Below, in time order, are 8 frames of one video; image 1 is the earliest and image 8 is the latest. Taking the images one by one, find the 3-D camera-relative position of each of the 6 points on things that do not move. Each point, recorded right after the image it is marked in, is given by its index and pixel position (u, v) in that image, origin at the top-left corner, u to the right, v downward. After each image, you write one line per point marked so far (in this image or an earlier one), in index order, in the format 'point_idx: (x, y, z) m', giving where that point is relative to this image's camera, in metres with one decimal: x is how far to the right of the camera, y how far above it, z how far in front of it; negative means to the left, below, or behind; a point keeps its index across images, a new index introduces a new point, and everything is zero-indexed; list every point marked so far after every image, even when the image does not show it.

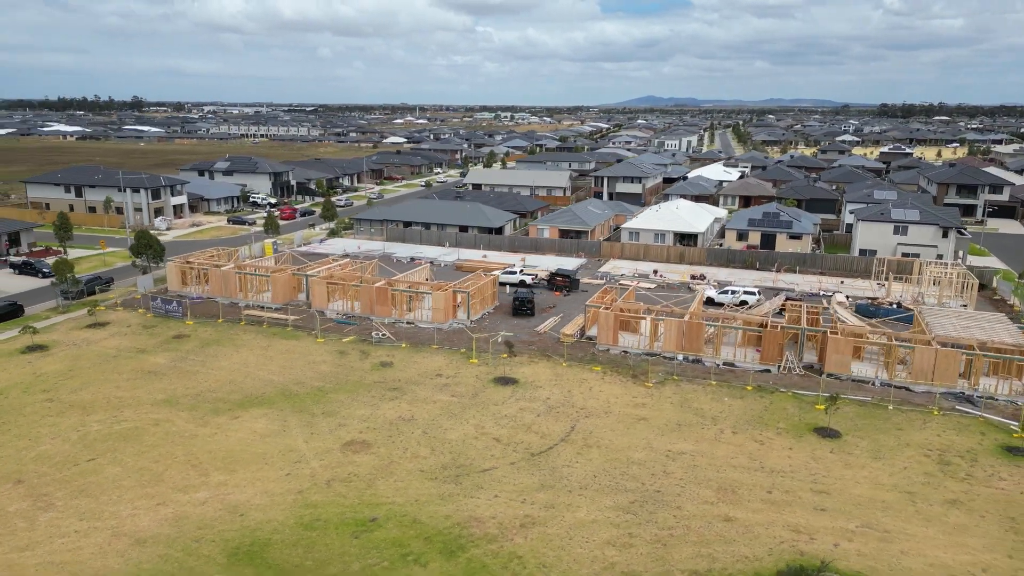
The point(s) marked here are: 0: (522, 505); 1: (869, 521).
0: (+0.2, -5.7, +19.3) m
1: (+9.0, -5.9, +18.7) m
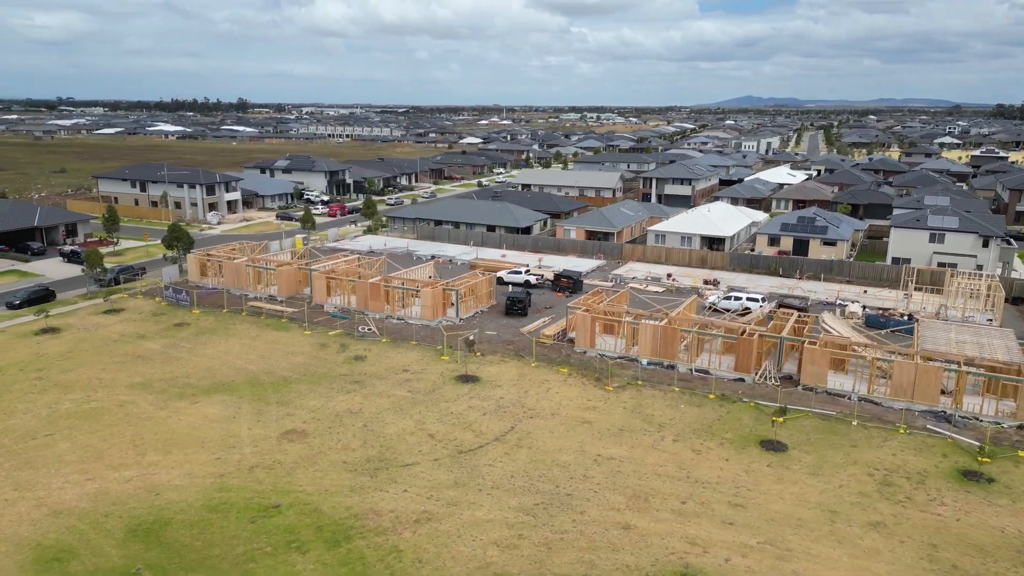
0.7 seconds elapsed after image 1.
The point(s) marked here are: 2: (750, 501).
0: (-2.3, -5.6, +19.5) m
1: (+6.3, -6.0, +17.9) m
2: (+6.2, -5.6, +19.5) m
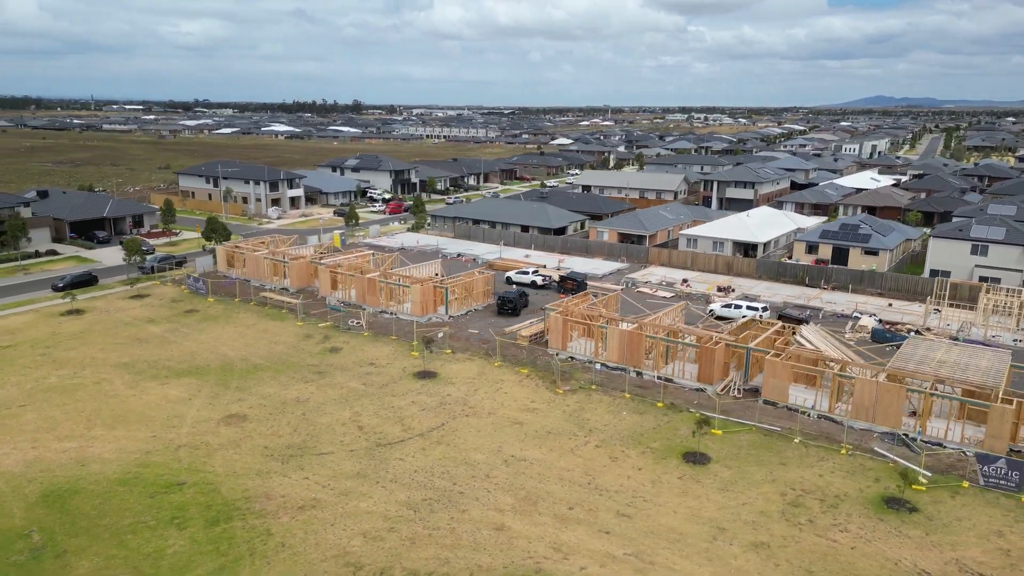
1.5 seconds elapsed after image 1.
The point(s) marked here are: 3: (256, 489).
0: (-5.2, -5.4, +20.1) m
1: (+3.1, -6.2, +17.3) m
2: (+3.2, -5.7, +19.0) m
3: (-6.9, -5.4, +20.0) m
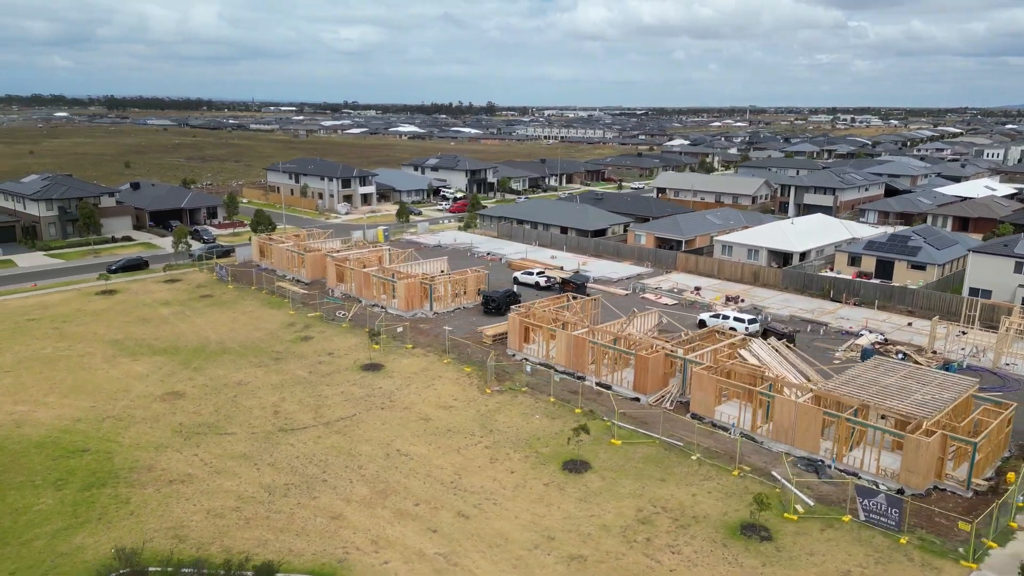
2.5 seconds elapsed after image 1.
0: (-9.0, -5.1, +21.4) m
1: (-1.3, -6.2, +17.3) m
2: (-0.8, -5.8, +18.9) m
3: (-10.6, -5.0, +21.6) m
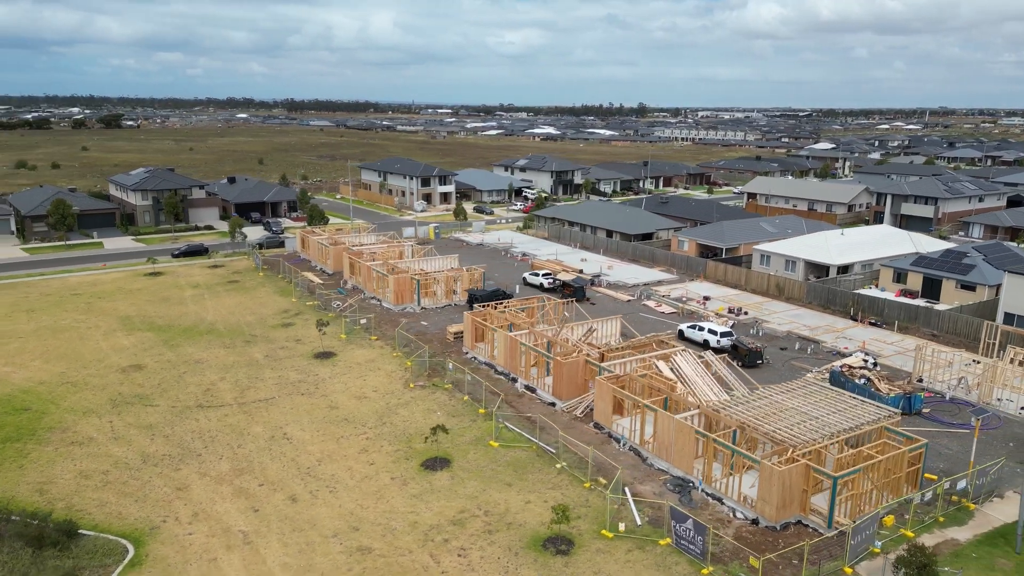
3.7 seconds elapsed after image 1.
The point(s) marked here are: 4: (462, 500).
0: (-12.8, -4.5, +23.6) m
1: (-6.2, -5.9, +18.1) m
2: (-5.4, -5.6, +19.6) m
3: (-14.4, -4.4, +24.1) m
4: (-1.3, -5.6, +19.5) m
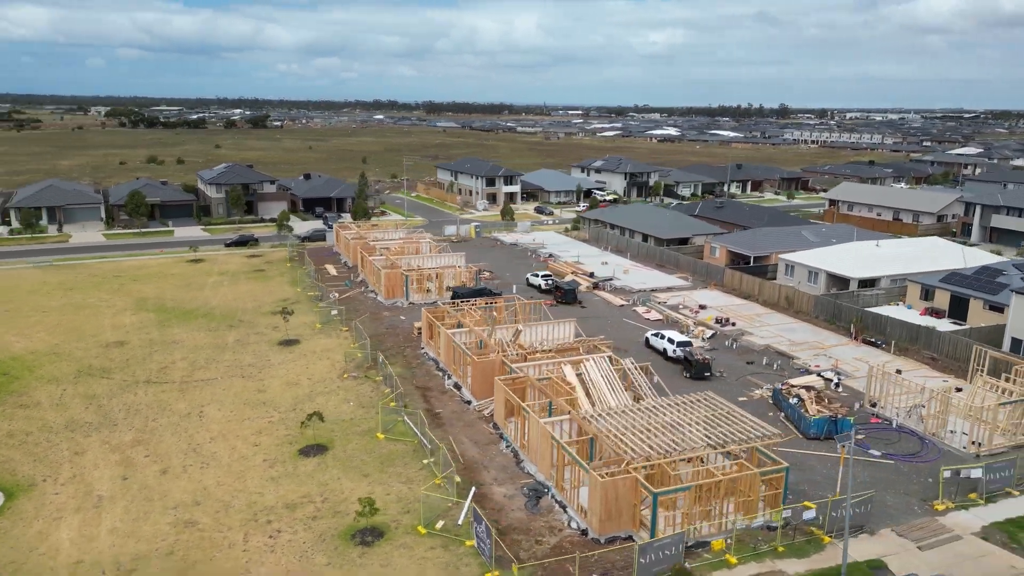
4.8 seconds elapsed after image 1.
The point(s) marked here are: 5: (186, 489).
0: (-16.1, -3.9, +26.2) m
1: (-10.5, -5.5, +19.6) m
2: (-9.5, -5.2, +21.0) m
3: (-17.6, -3.6, +26.9) m
4: (-5.5, -5.4, +20.2) m
5: (-8.7, -5.4, +20.0) m
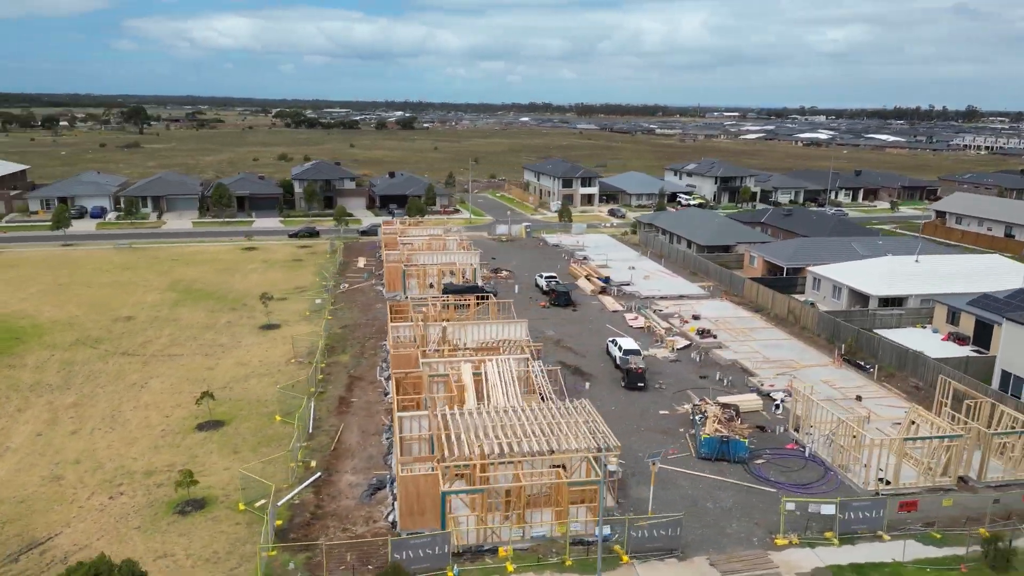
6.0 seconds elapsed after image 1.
0: (-18.9, -3.0, +29.7) m
1: (-14.8, -4.8, +22.2) m
2: (-13.4, -4.6, +23.3) m
3: (-20.2, -2.7, +30.7) m
4: (-9.7, -4.9, +21.8) m
5: (-12.9, -4.8, +22.2) m
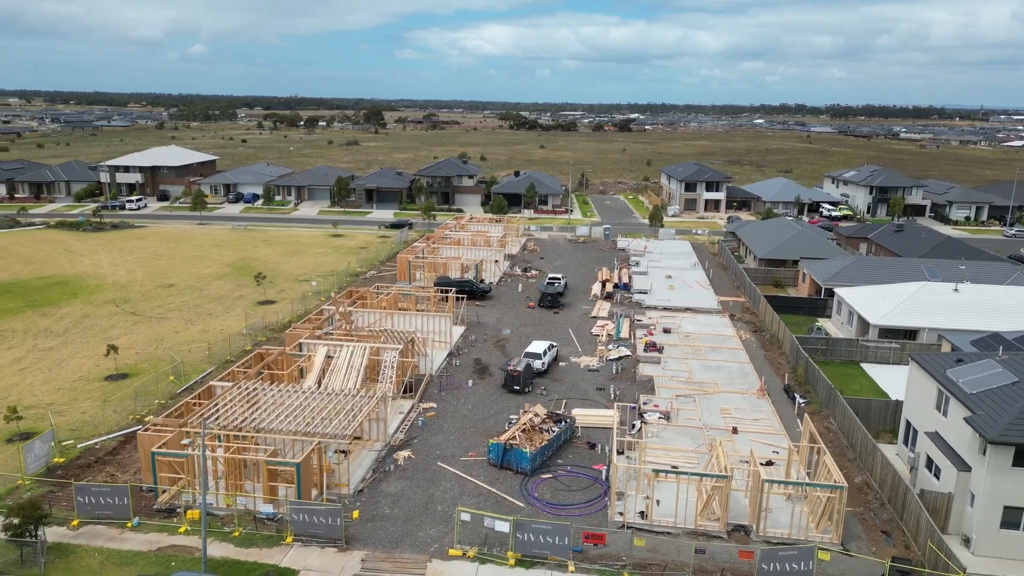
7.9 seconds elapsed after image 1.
0: (-21.6, -1.3, +36.1) m
1: (-20.1, -3.3, +27.7) m
2: (-18.5, -3.2, +28.3) m
3: (-22.5, -0.9, +37.4) m
4: (-15.4, -3.8, +25.8) m
5: (-18.4, -3.5, +27.1) m
